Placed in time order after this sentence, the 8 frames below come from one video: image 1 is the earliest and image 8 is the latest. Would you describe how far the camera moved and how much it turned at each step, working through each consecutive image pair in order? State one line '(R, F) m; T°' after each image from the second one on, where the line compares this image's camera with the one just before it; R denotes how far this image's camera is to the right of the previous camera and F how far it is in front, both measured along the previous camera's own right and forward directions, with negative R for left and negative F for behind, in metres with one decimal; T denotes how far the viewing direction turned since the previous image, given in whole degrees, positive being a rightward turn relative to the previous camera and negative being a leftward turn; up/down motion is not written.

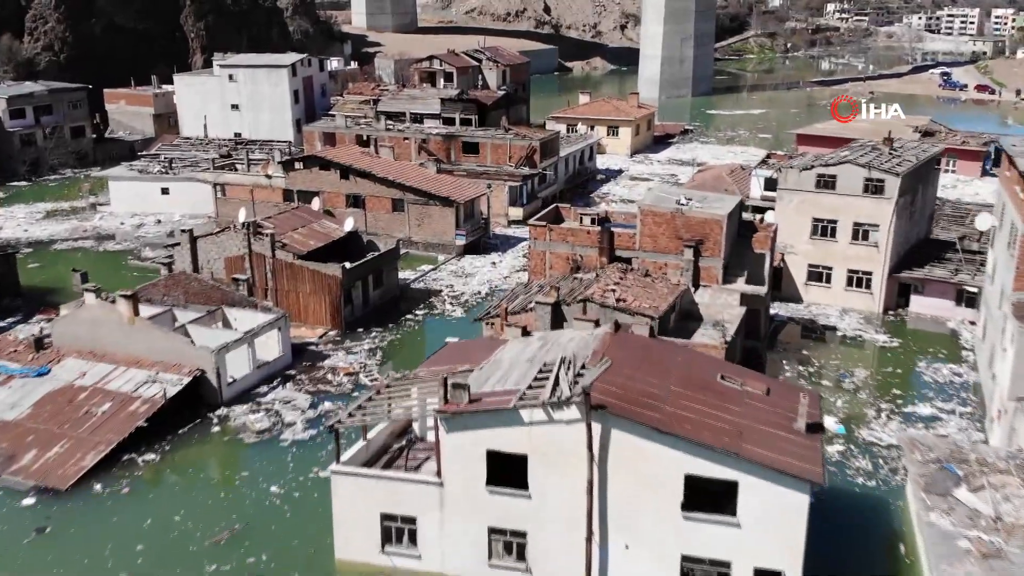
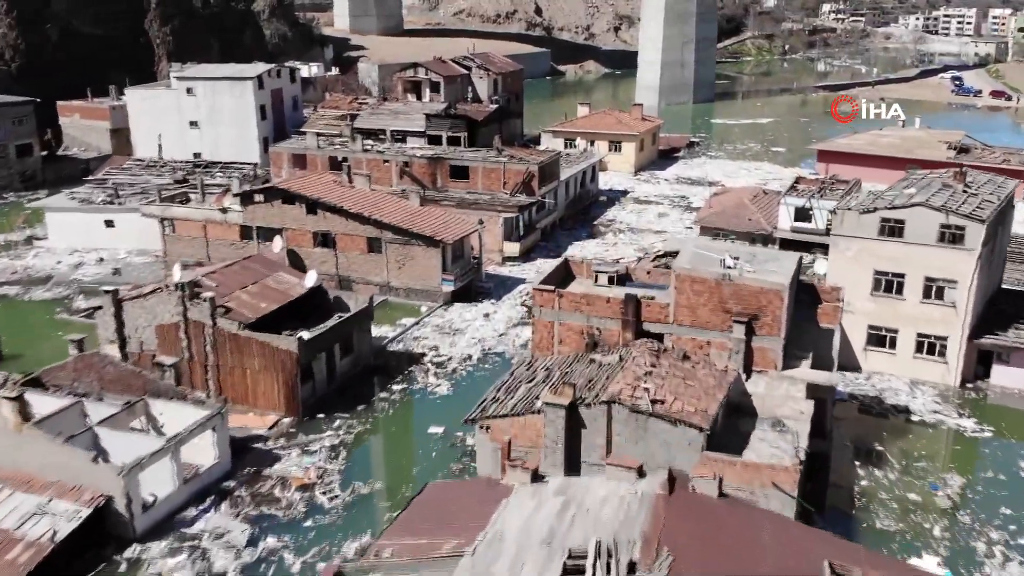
(-0.2, +4.3) m; +1°
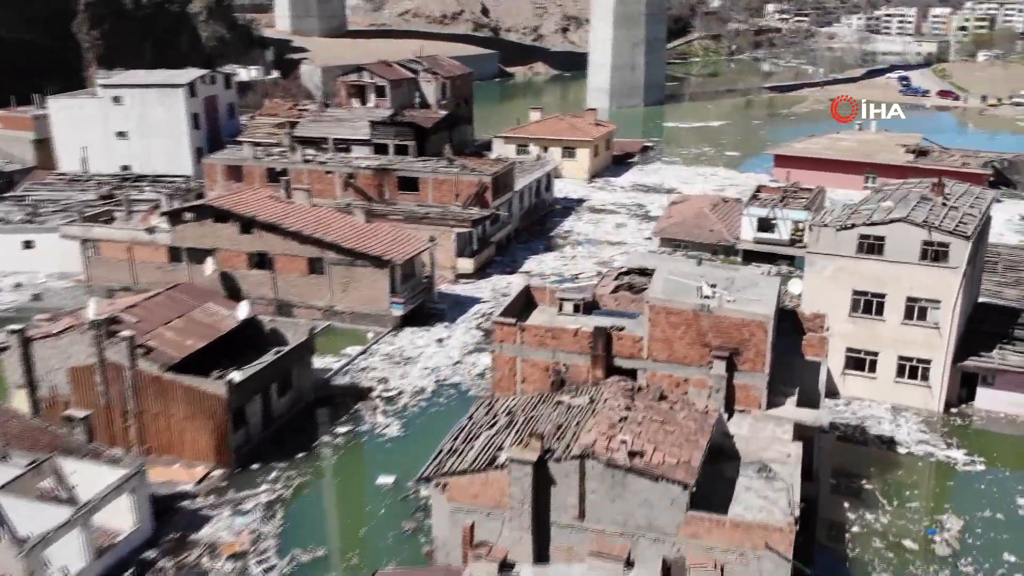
(-0.1, +1.6) m; +3°
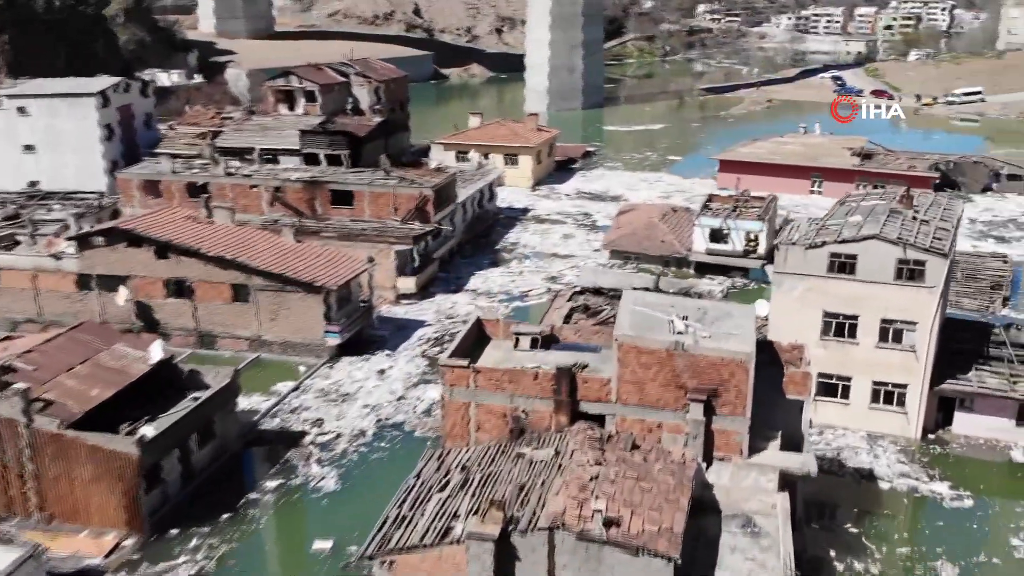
(-0.2, +1.6) m; +4°
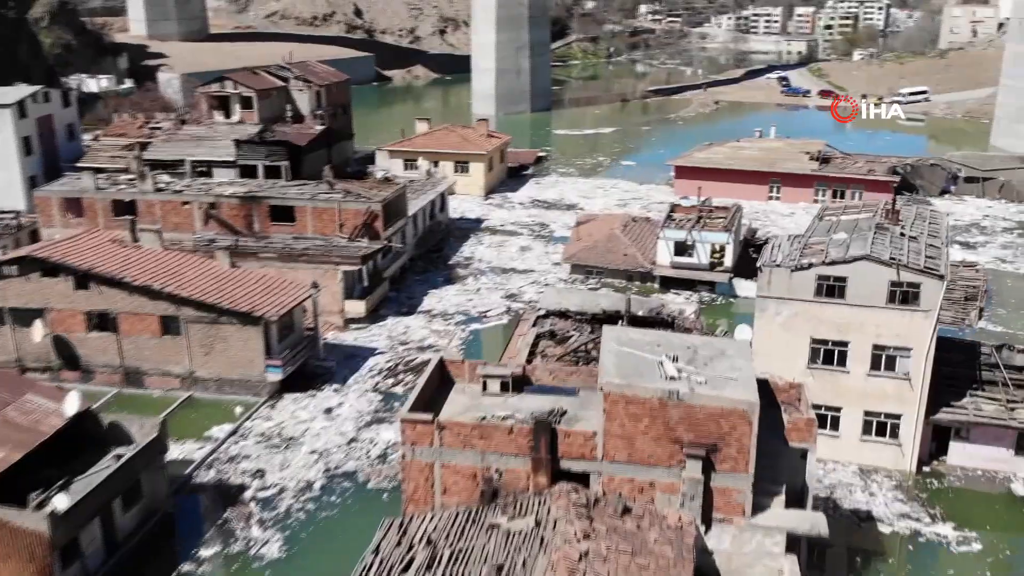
(-0.3, +1.6) m; +3°
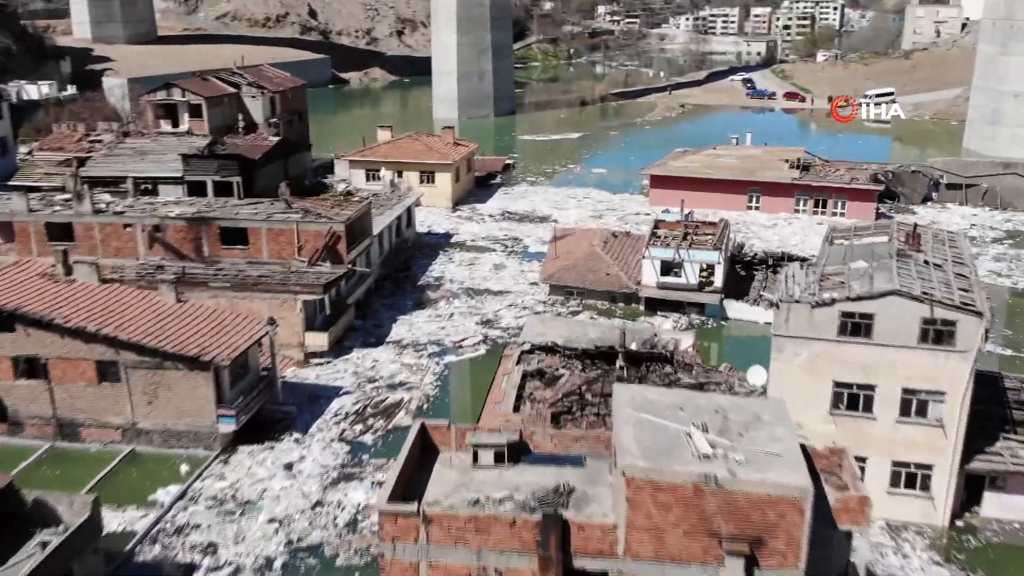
(-0.4, +2.0) m; +3°
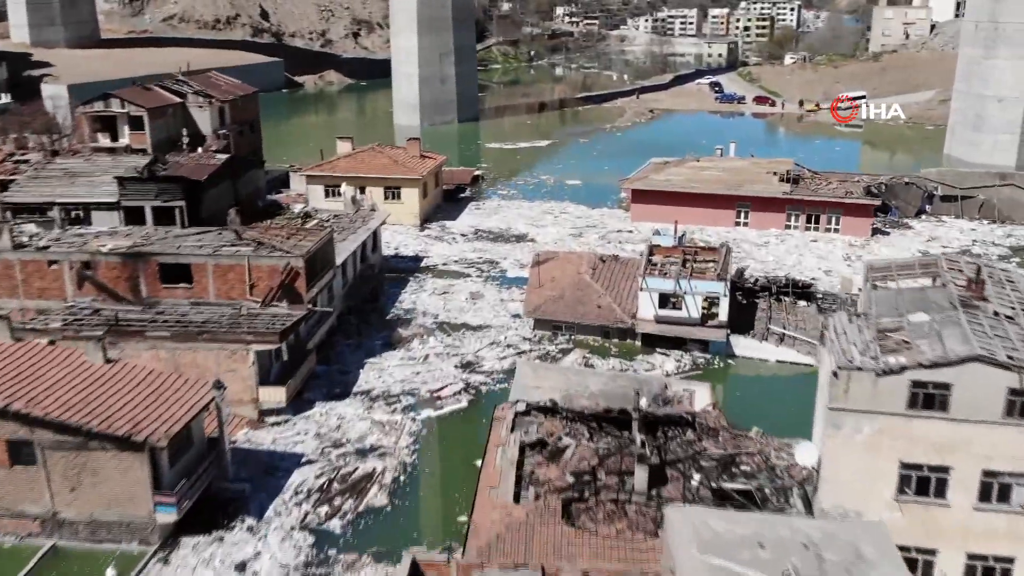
(-0.6, +2.7) m; +3°
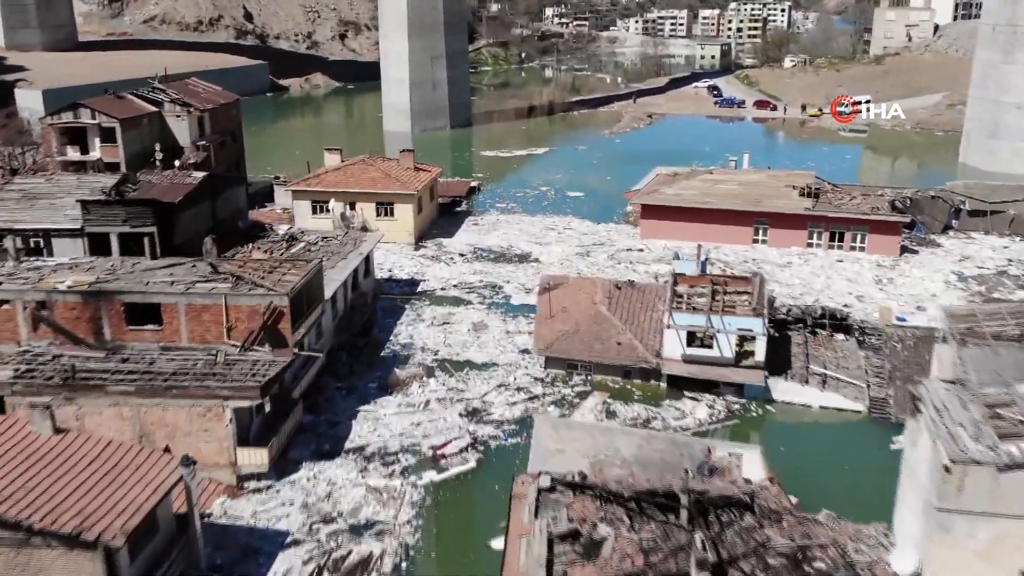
(-0.5, +2.4) m; +1°
